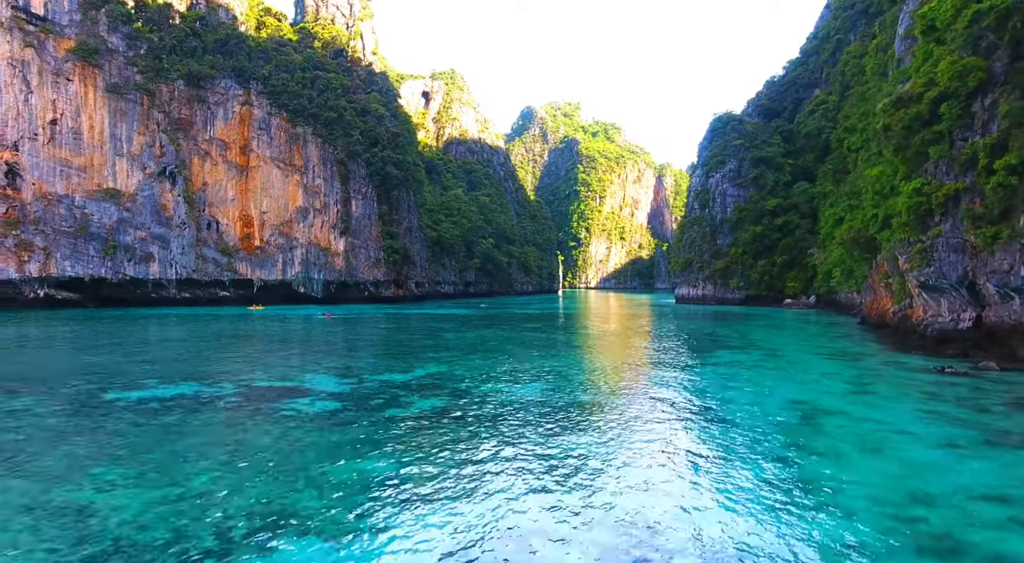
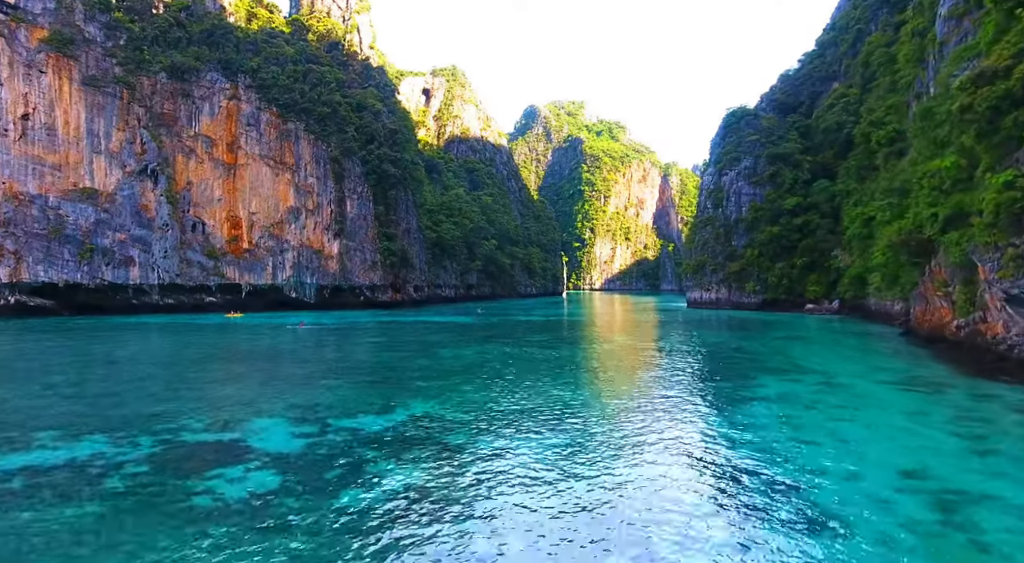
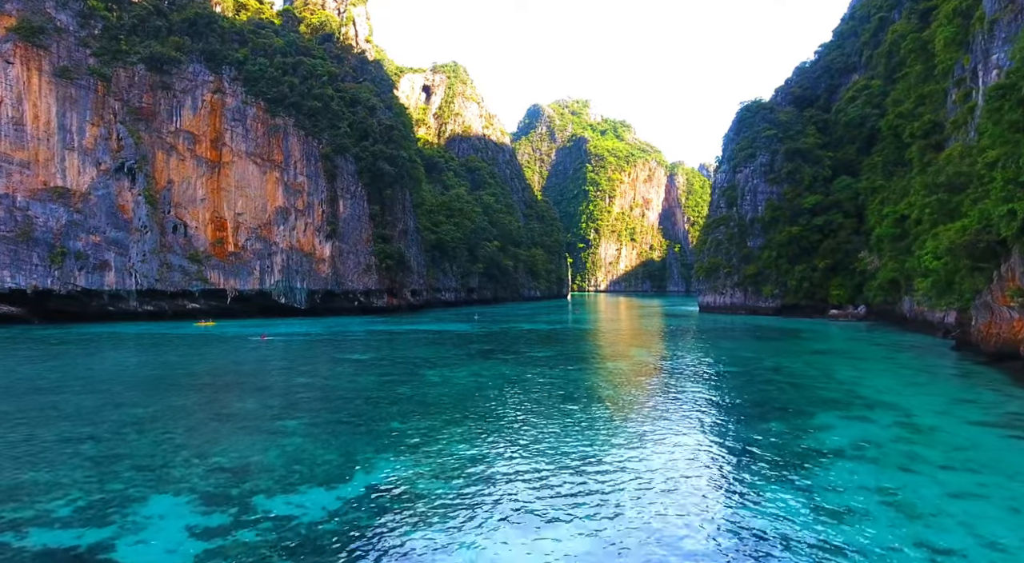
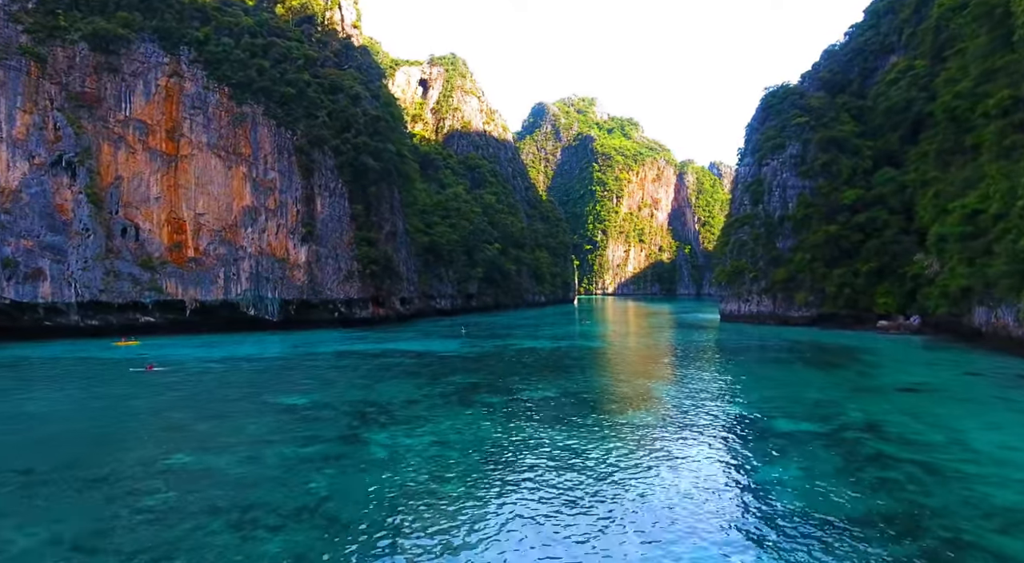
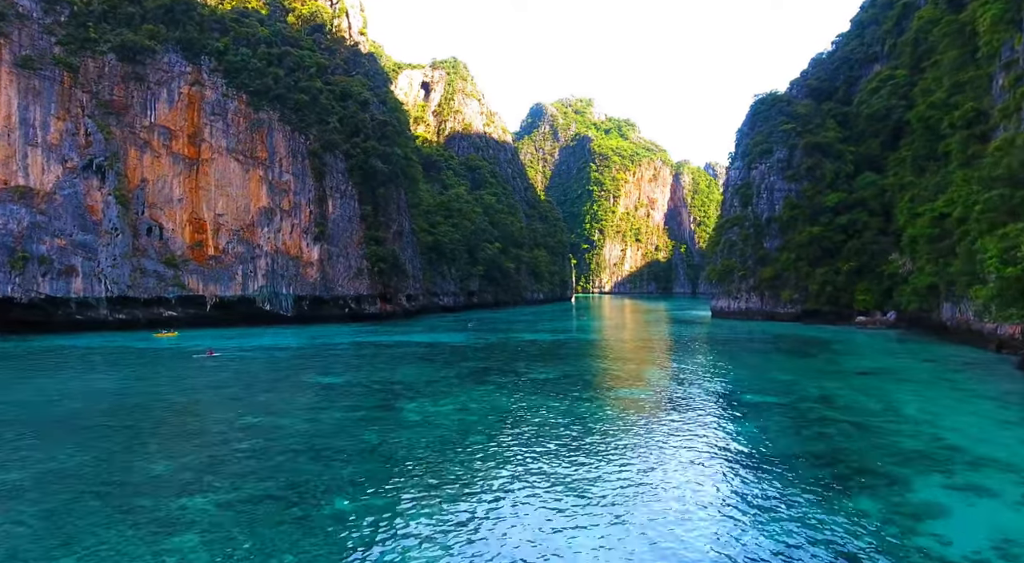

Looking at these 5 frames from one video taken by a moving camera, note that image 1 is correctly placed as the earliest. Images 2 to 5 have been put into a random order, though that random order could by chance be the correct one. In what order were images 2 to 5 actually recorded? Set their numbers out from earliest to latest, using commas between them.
2, 3, 5, 4
